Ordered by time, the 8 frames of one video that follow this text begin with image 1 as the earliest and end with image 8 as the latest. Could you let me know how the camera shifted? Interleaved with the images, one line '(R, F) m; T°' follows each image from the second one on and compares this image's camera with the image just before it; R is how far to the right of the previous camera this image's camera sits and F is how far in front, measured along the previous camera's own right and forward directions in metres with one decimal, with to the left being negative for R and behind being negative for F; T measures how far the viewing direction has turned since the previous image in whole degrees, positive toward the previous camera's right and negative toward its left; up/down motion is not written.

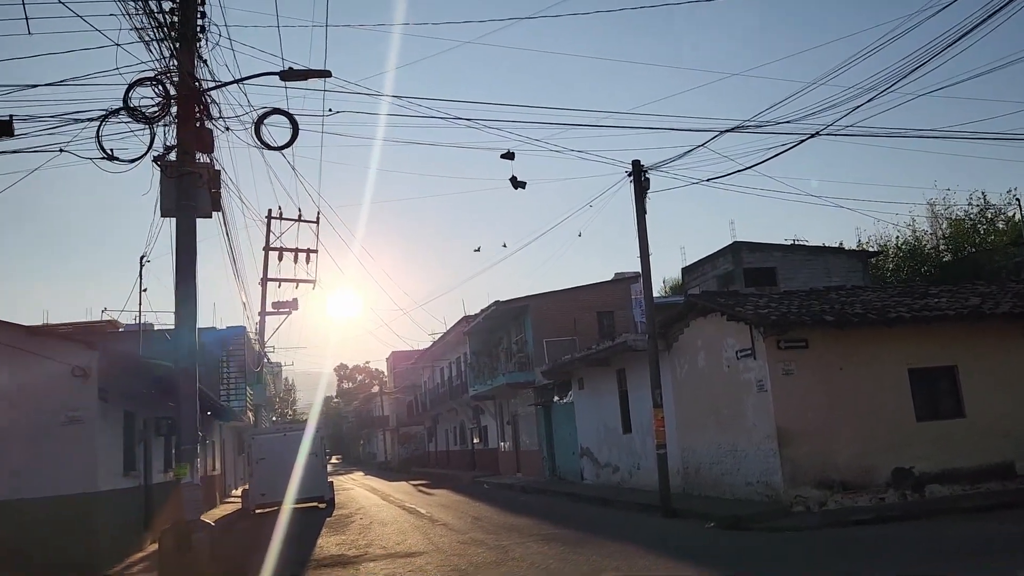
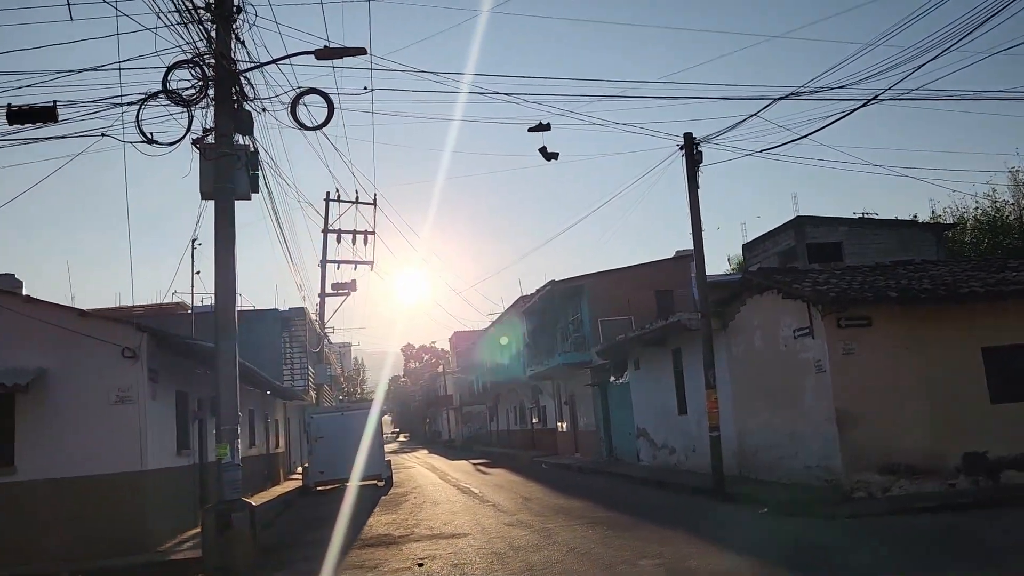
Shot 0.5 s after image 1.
(+0.4, +0.3) m; -4°
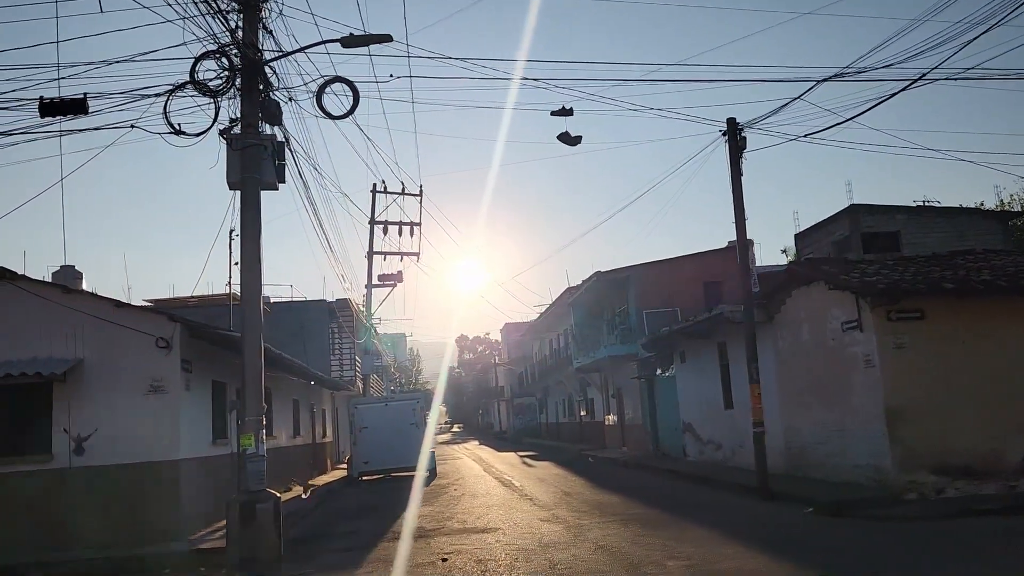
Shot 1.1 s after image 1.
(+0.4, +0.3) m; -4°
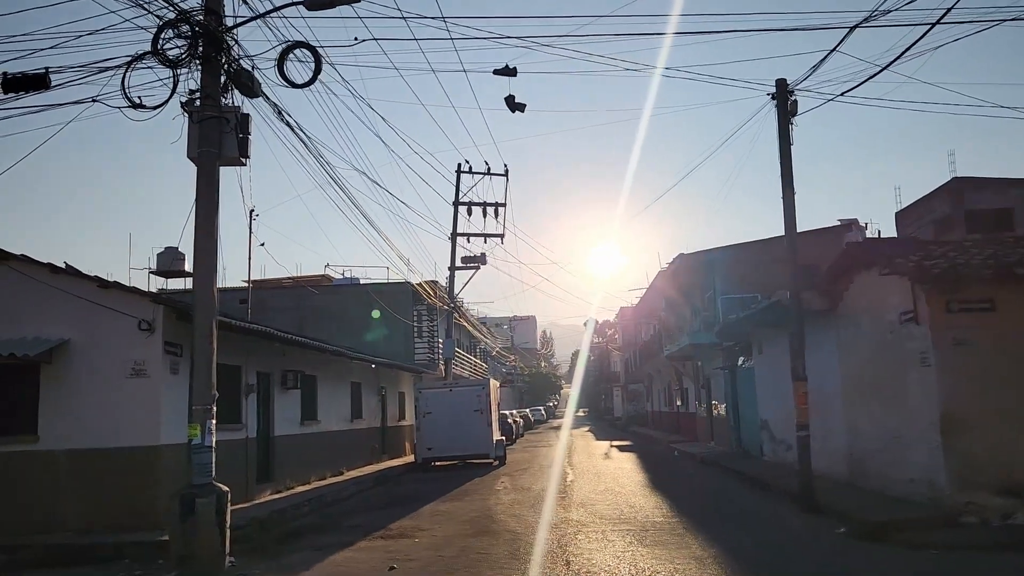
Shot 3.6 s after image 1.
(+2.2, +1.4) m; -9°
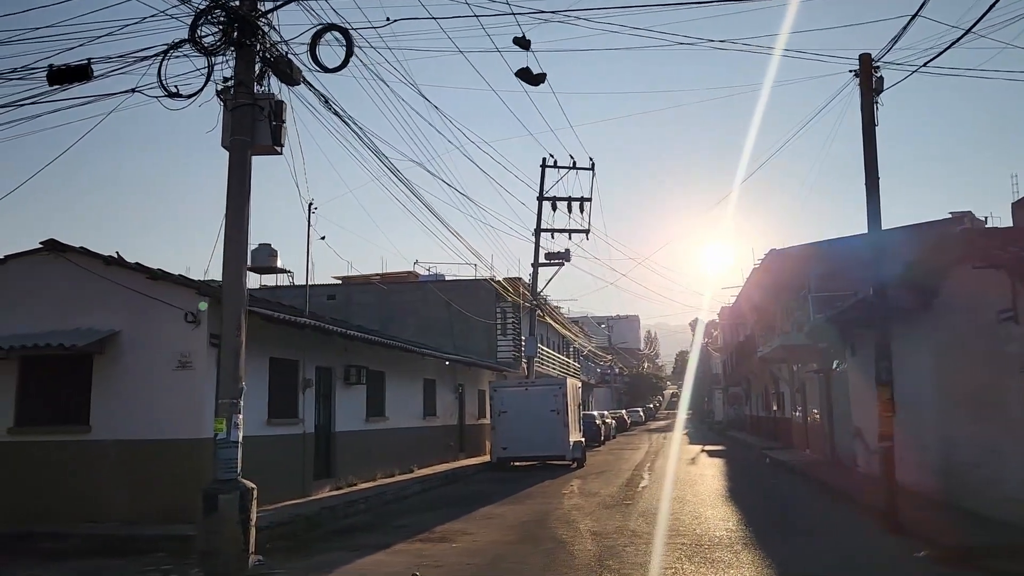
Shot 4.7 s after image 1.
(+0.9, +0.8) m; -7°
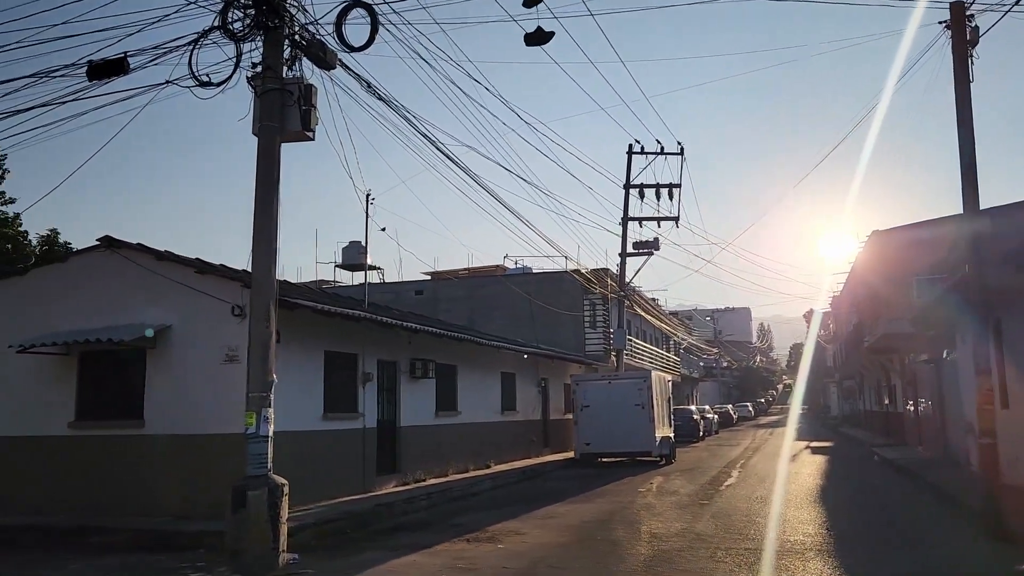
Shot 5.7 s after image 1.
(+0.9, +0.8) m; -7°
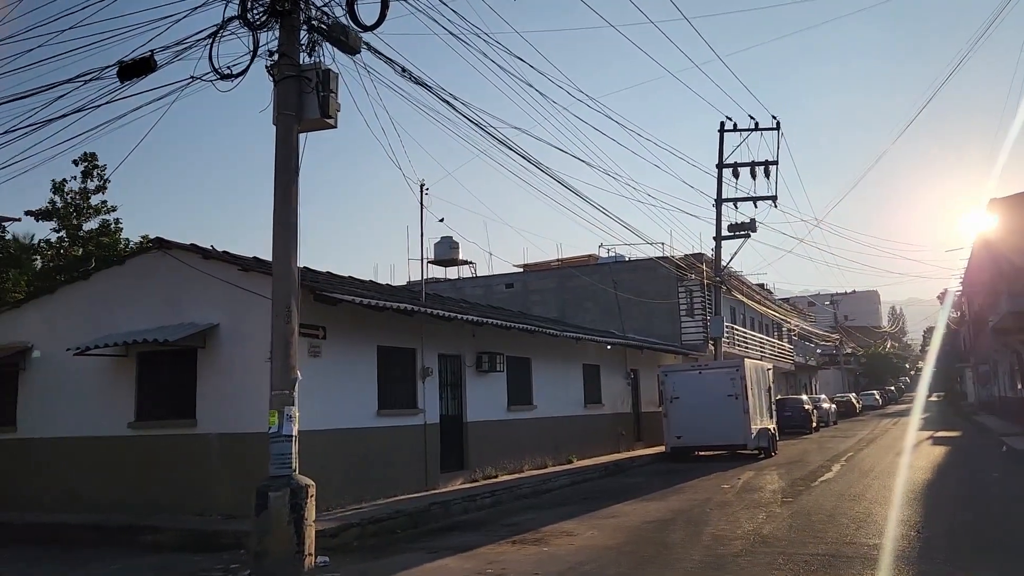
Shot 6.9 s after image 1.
(+1.0, +0.8) m; -8°
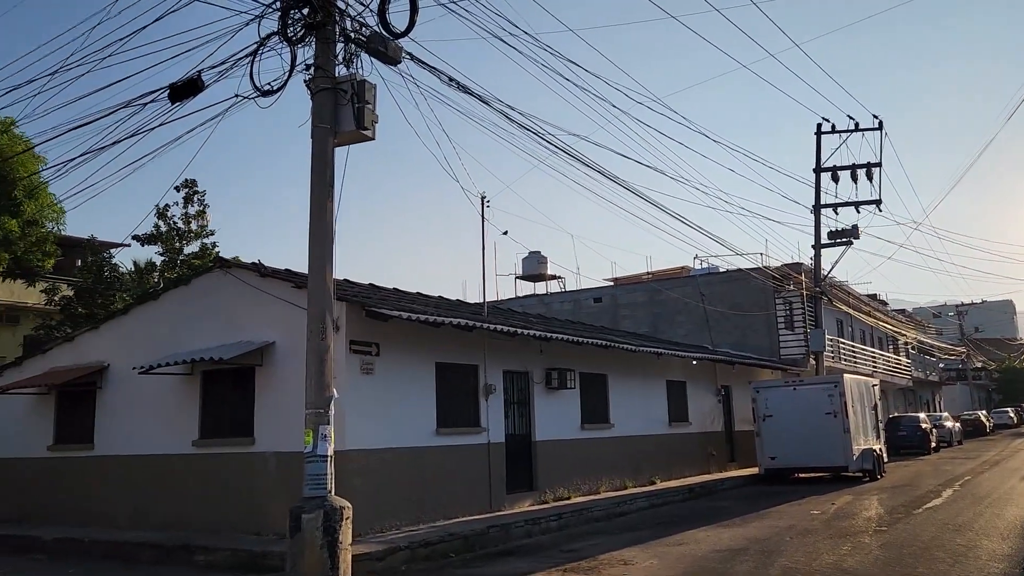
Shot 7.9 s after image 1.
(+0.8, +0.6) m; -7°
